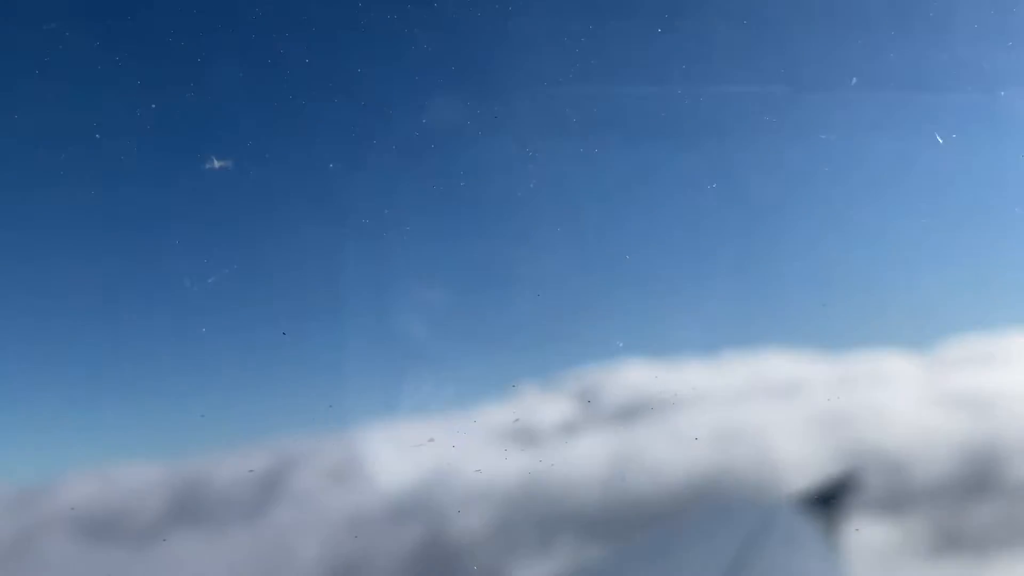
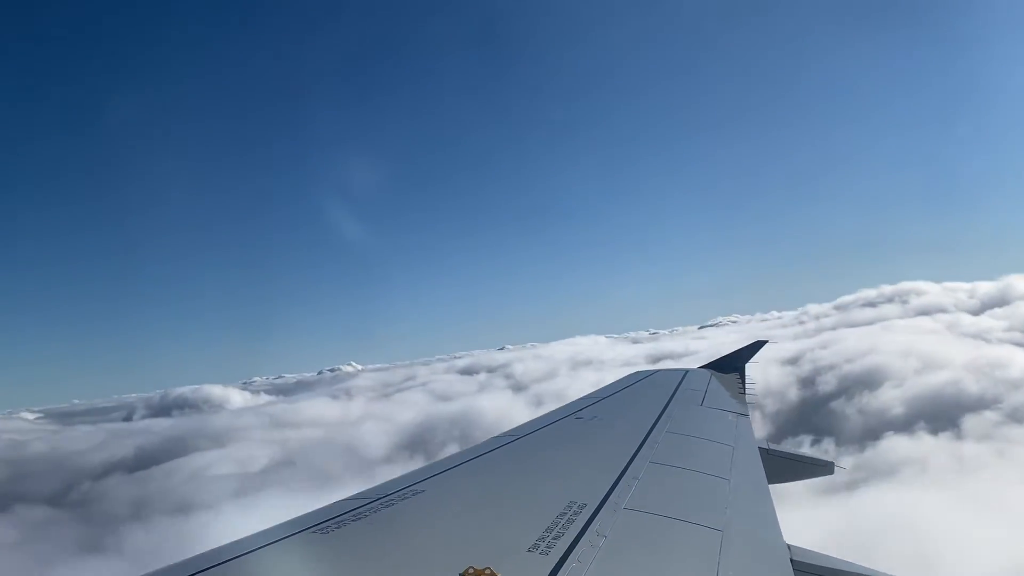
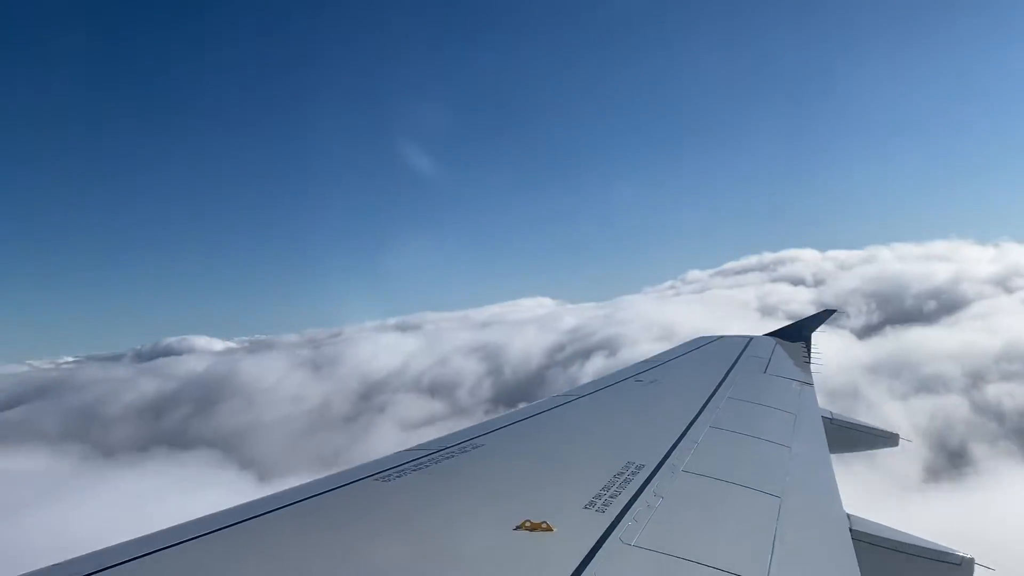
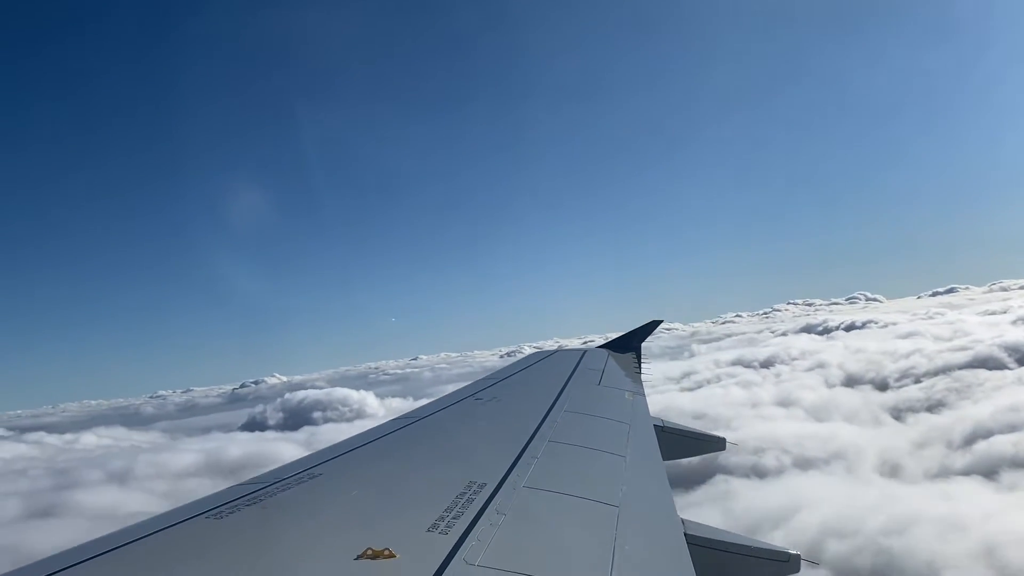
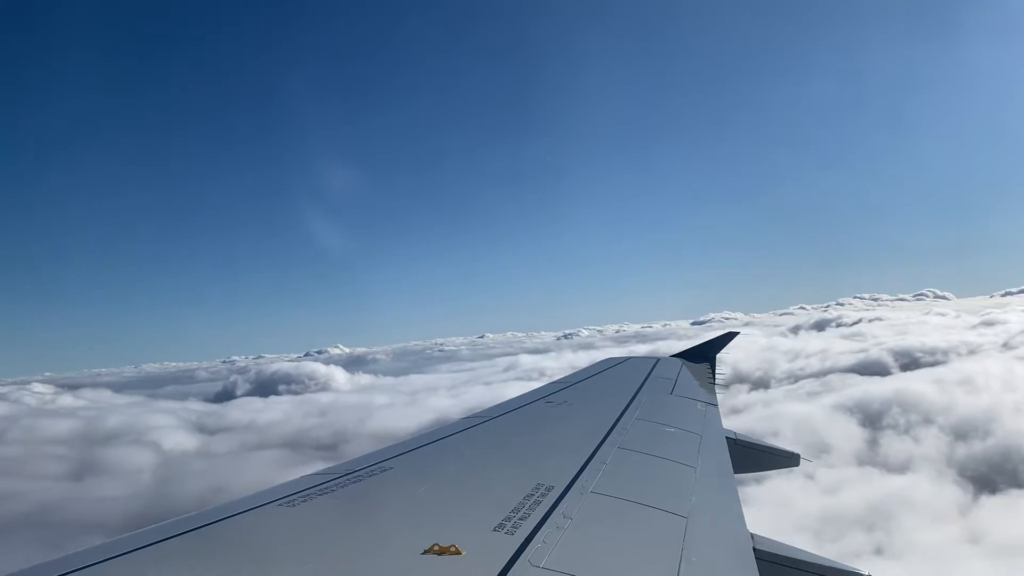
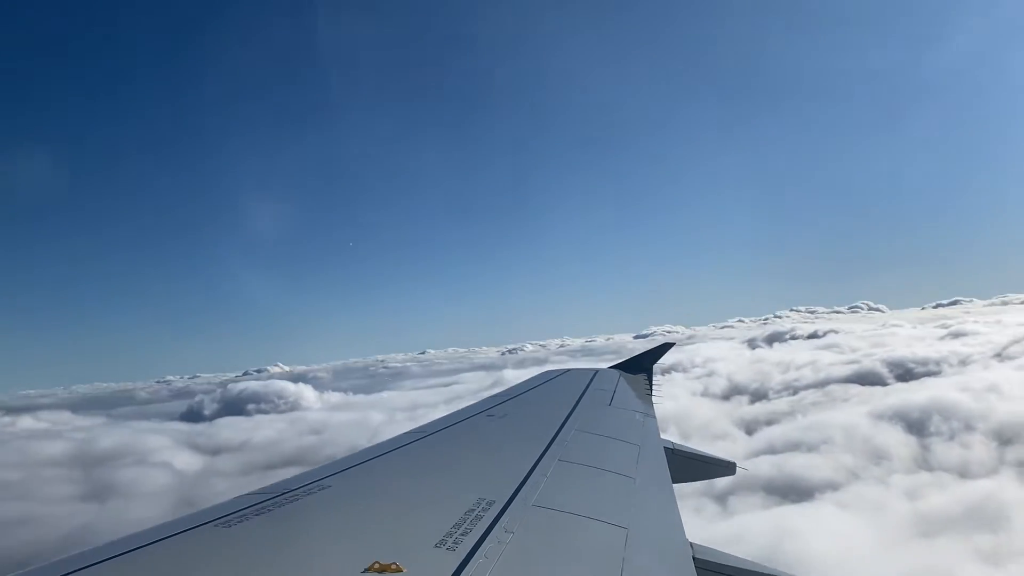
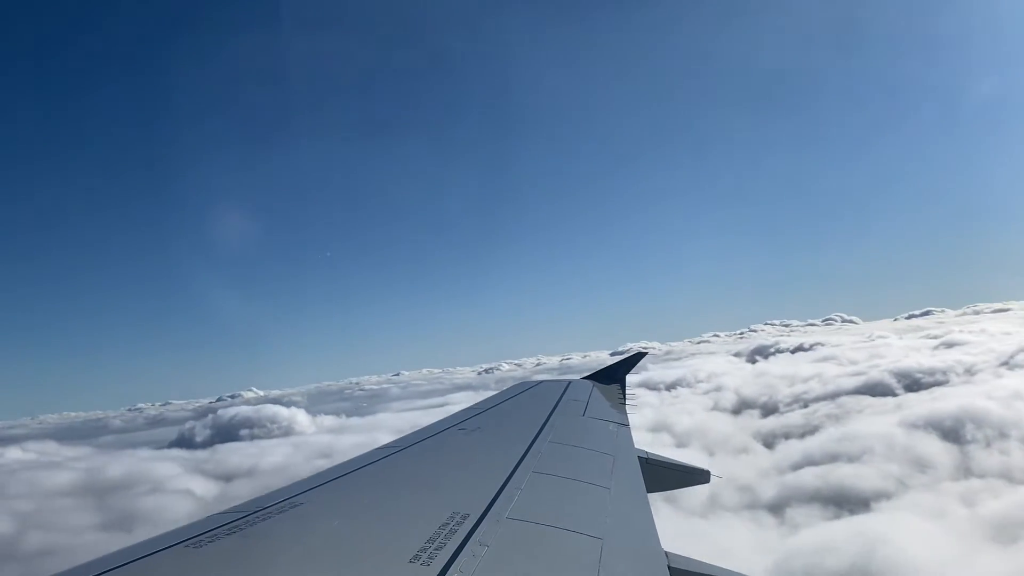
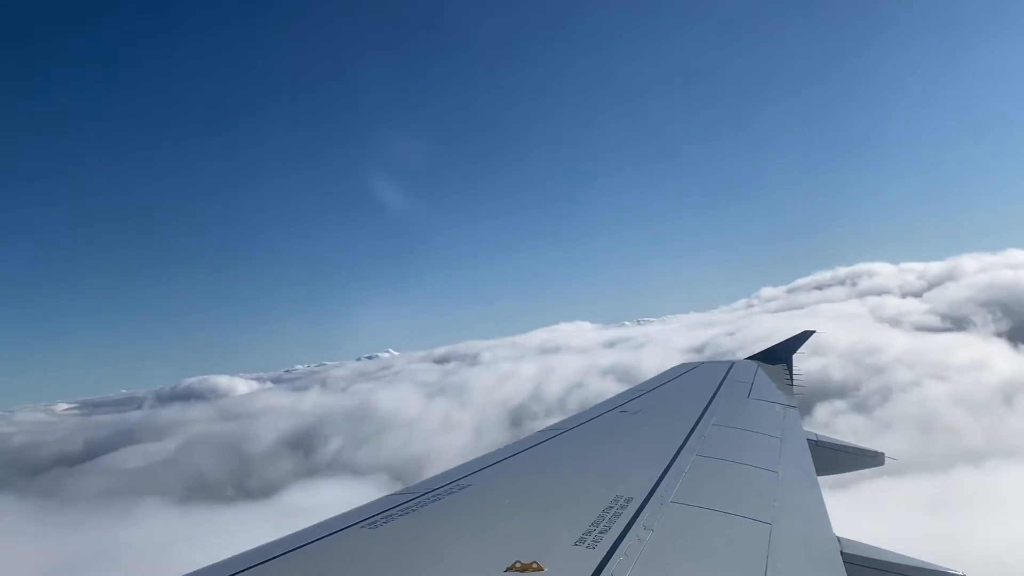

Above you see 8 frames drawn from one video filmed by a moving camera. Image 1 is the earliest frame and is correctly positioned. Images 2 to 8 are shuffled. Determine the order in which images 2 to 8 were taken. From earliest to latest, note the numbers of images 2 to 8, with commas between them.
3, 8, 2, 5, 6, 7, 4
